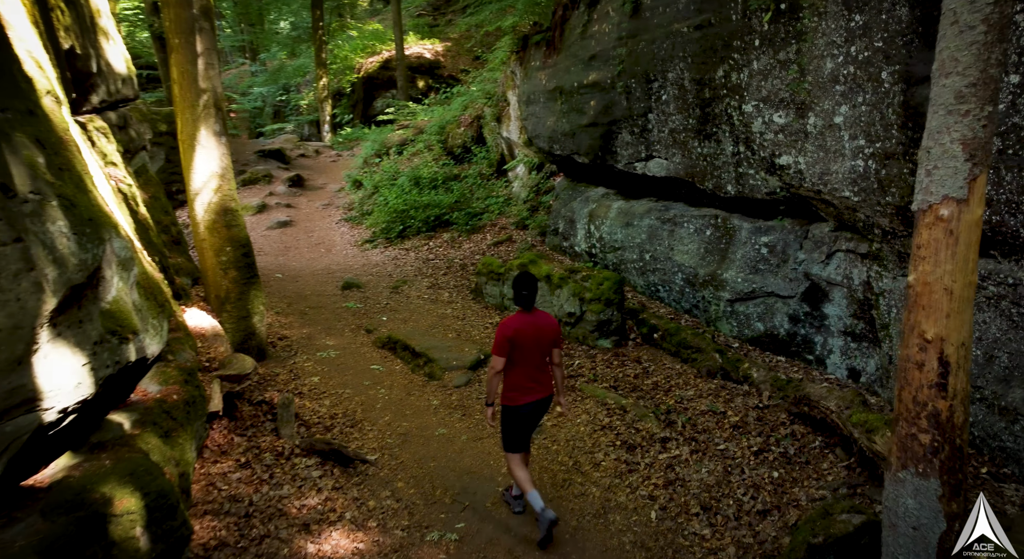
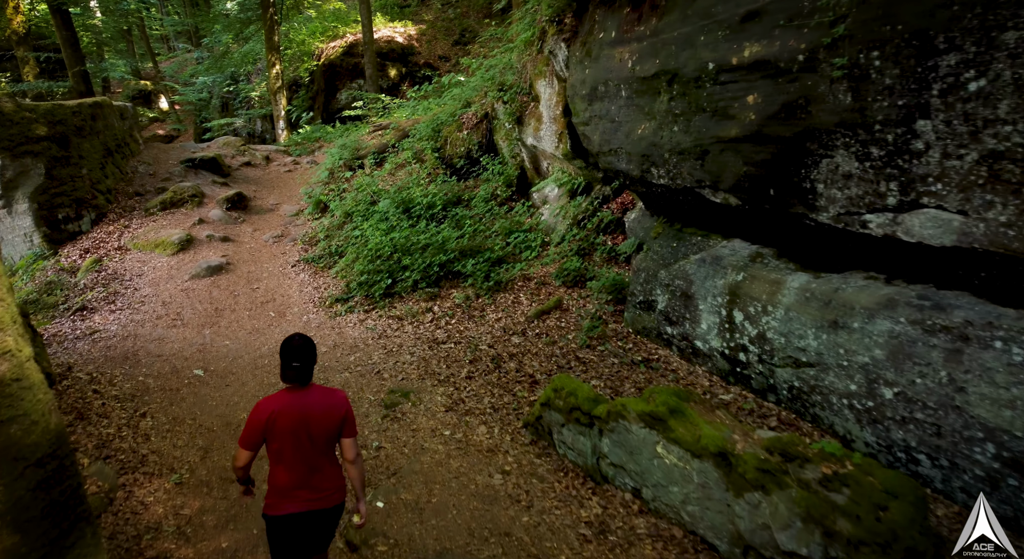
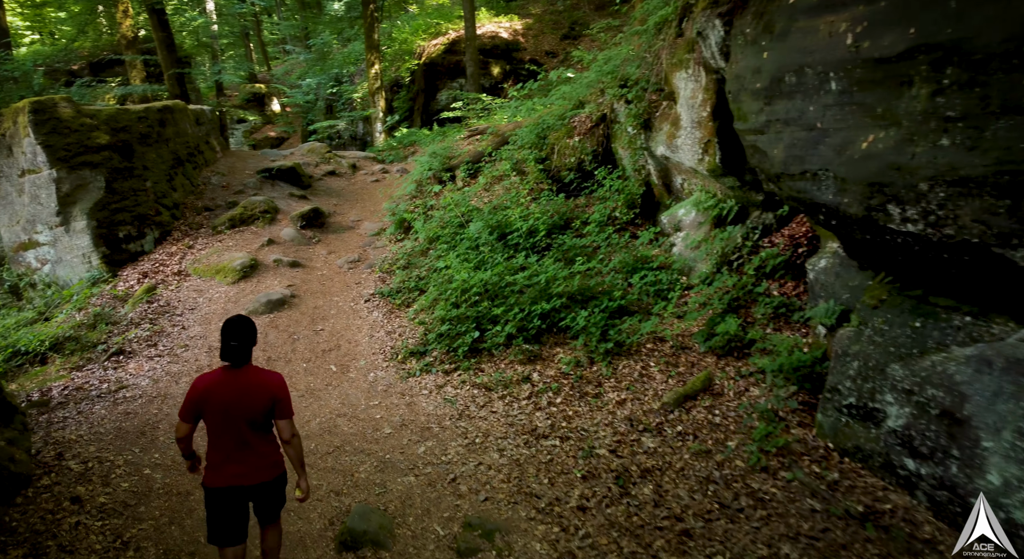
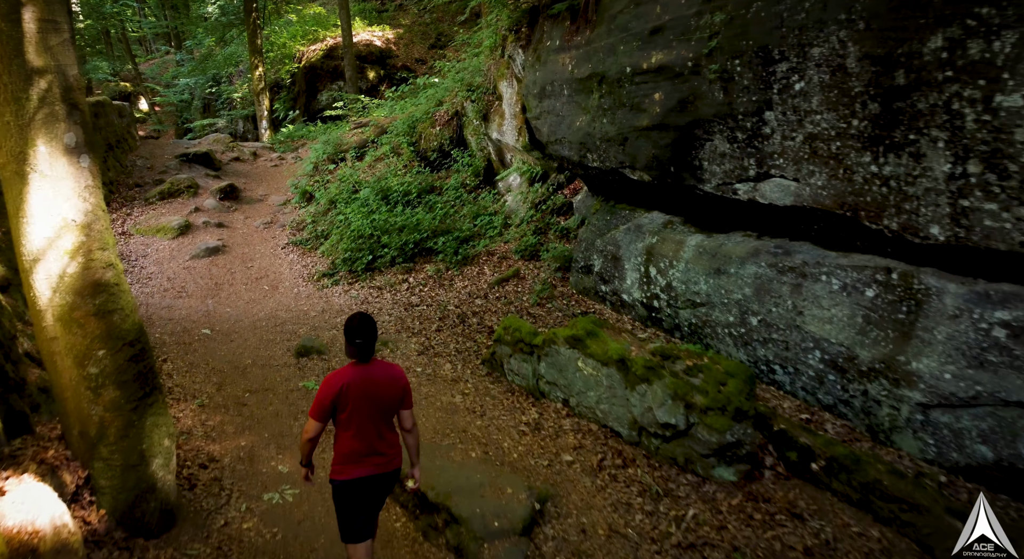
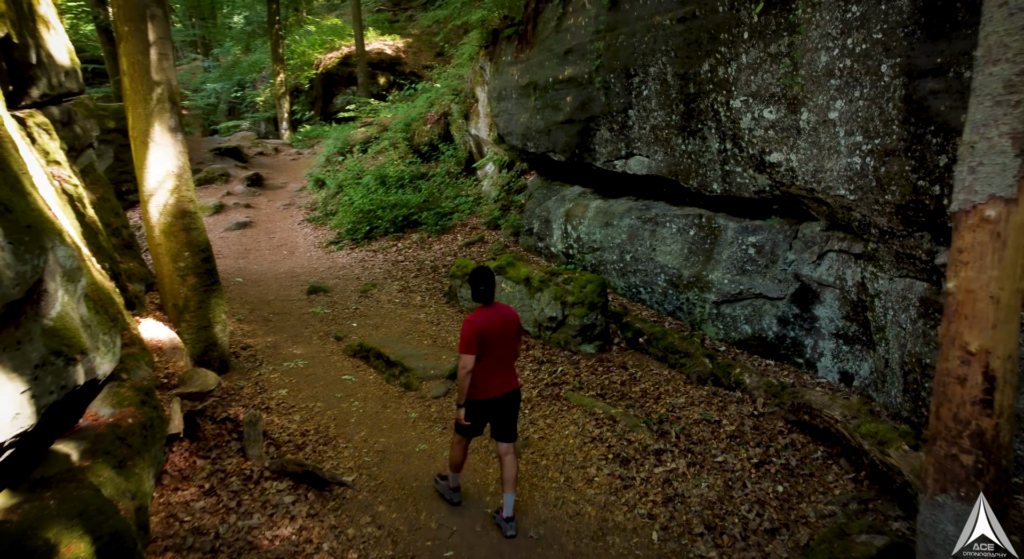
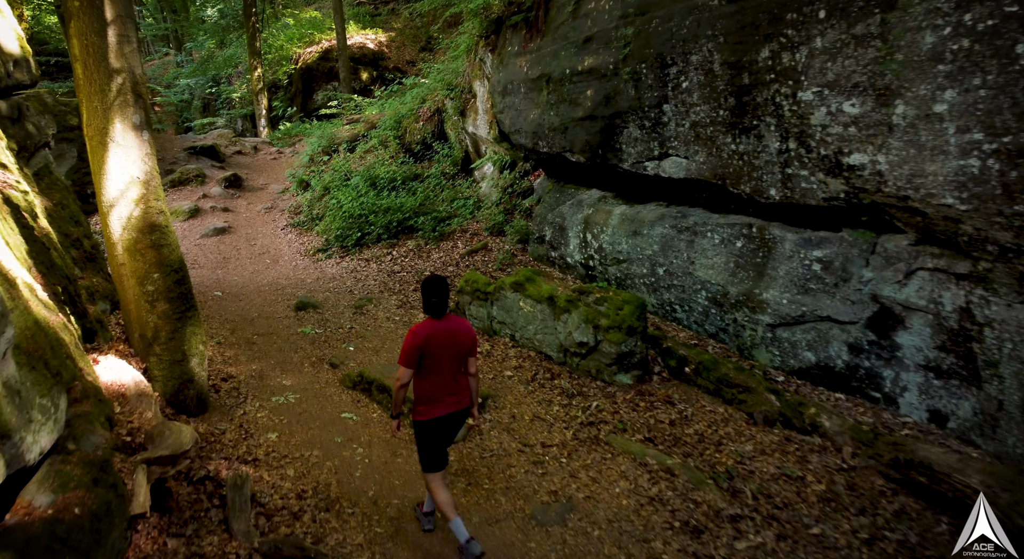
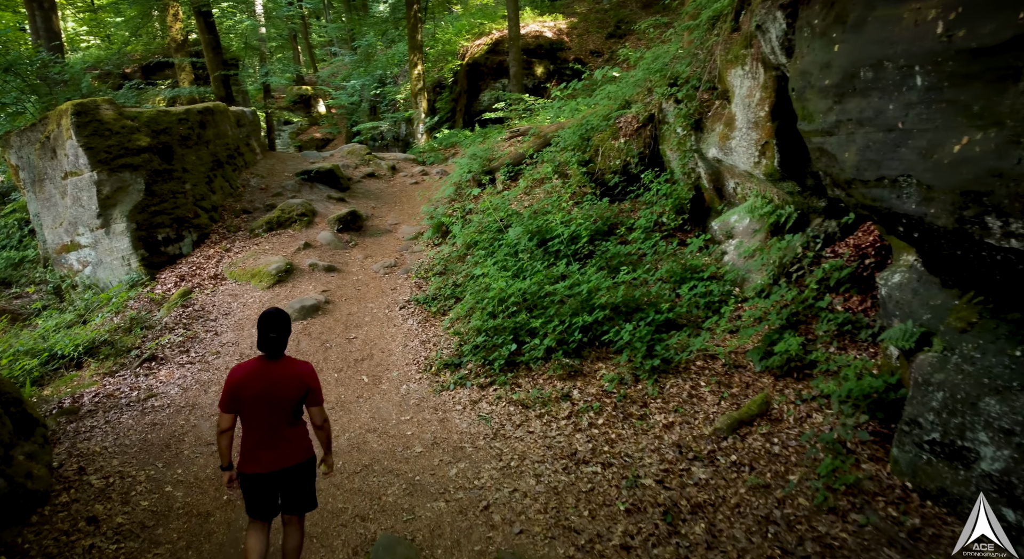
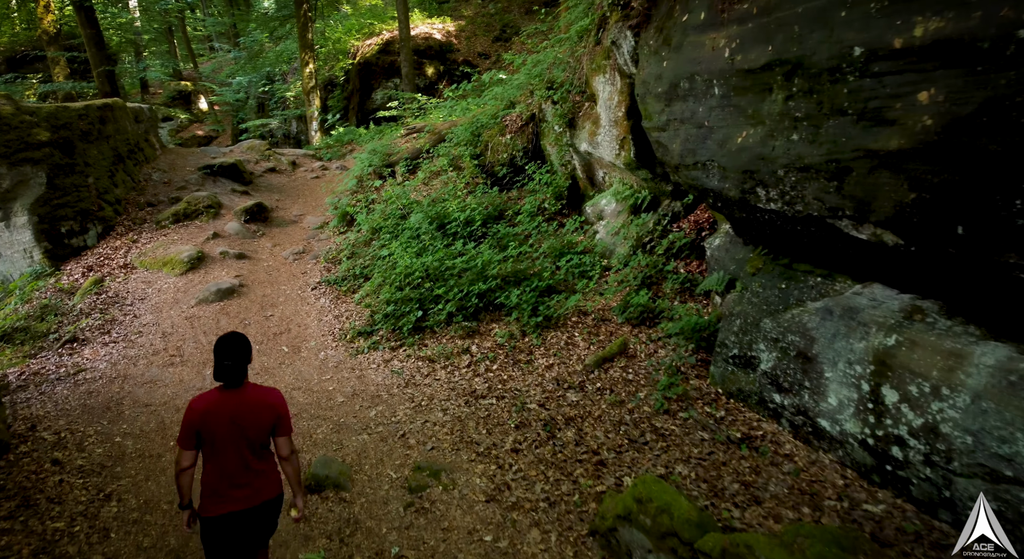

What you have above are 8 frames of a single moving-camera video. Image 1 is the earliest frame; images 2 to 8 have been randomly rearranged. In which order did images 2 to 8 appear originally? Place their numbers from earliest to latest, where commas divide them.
5, 6, 4, 2, 8, 3, 7
